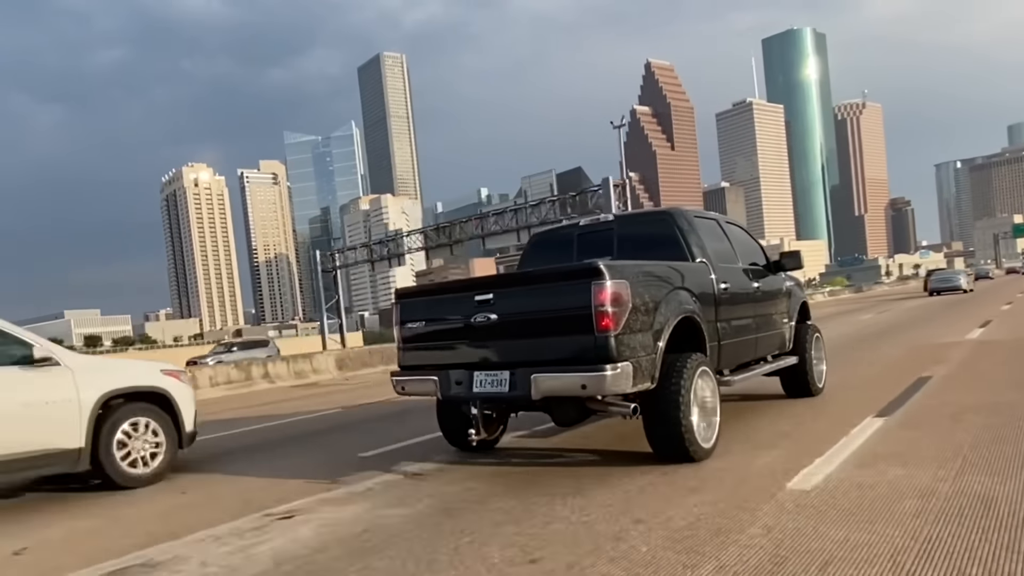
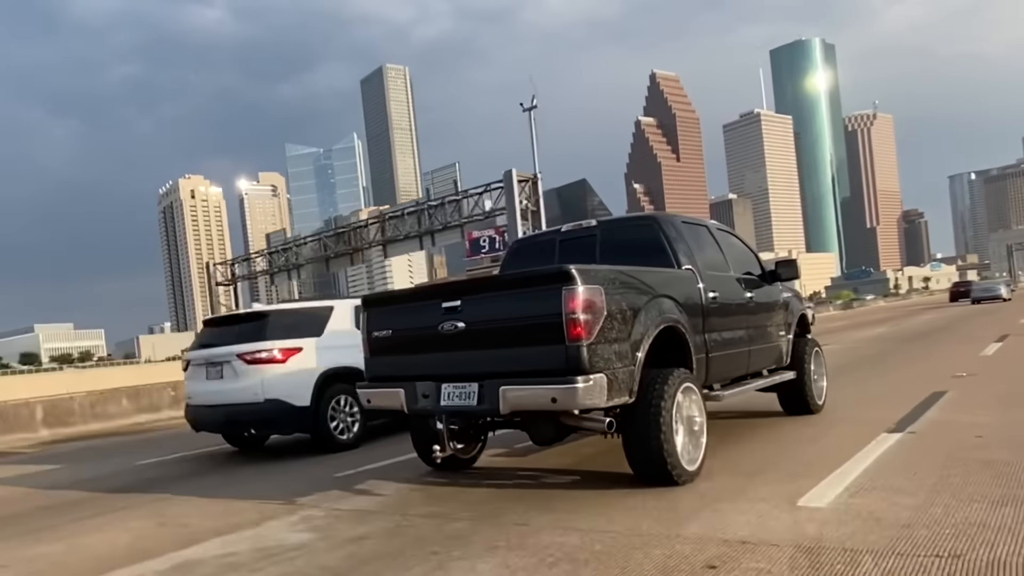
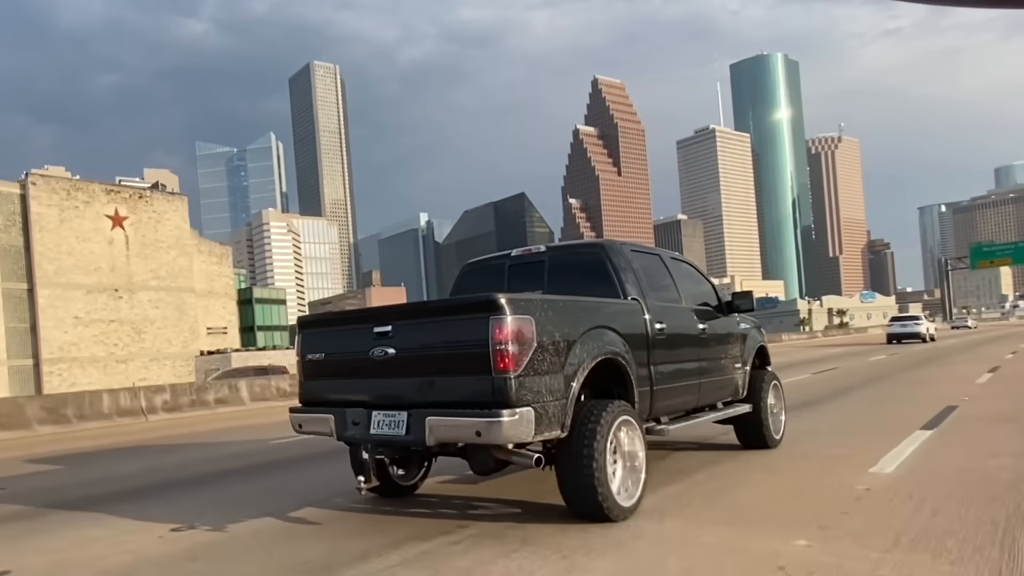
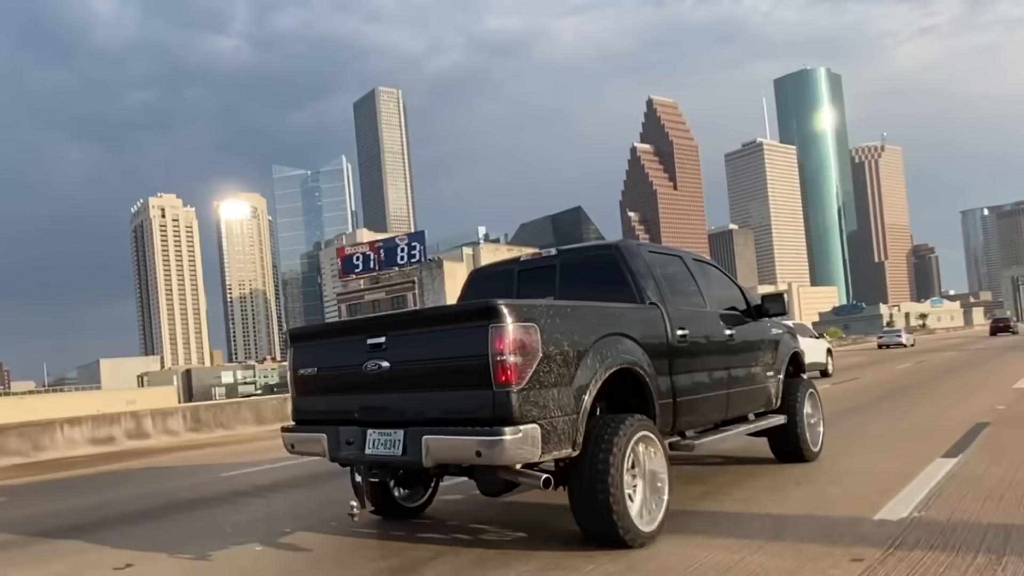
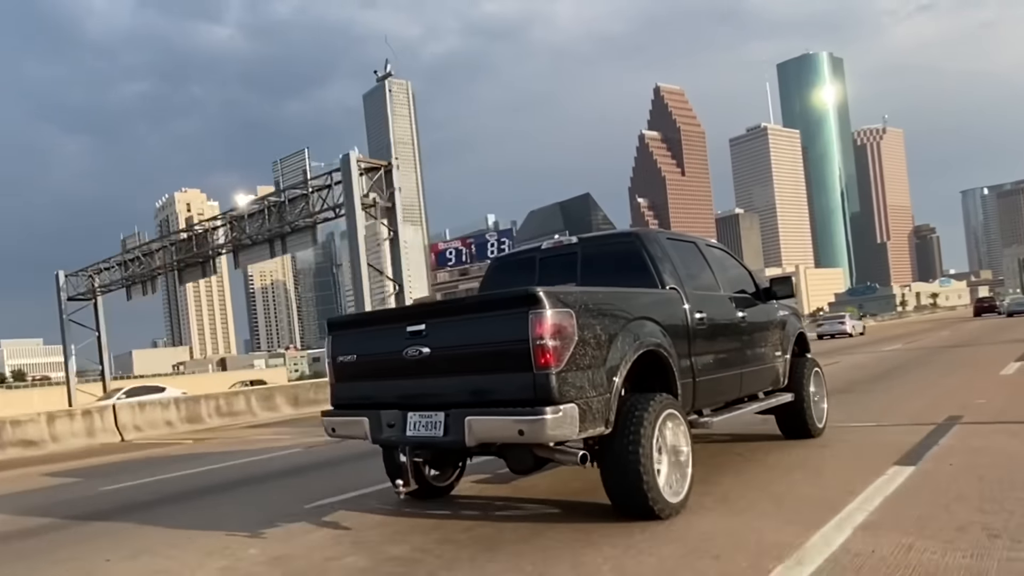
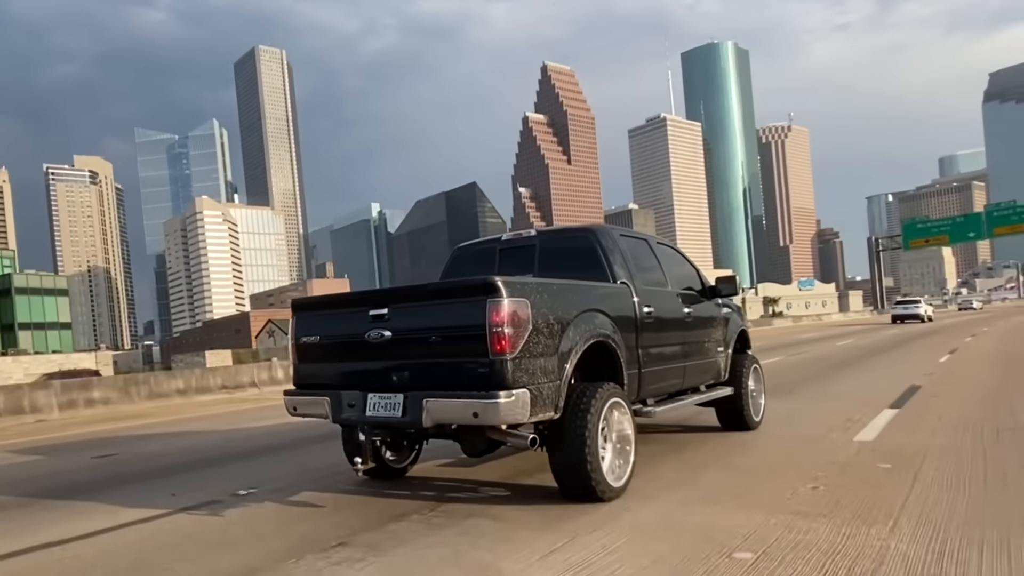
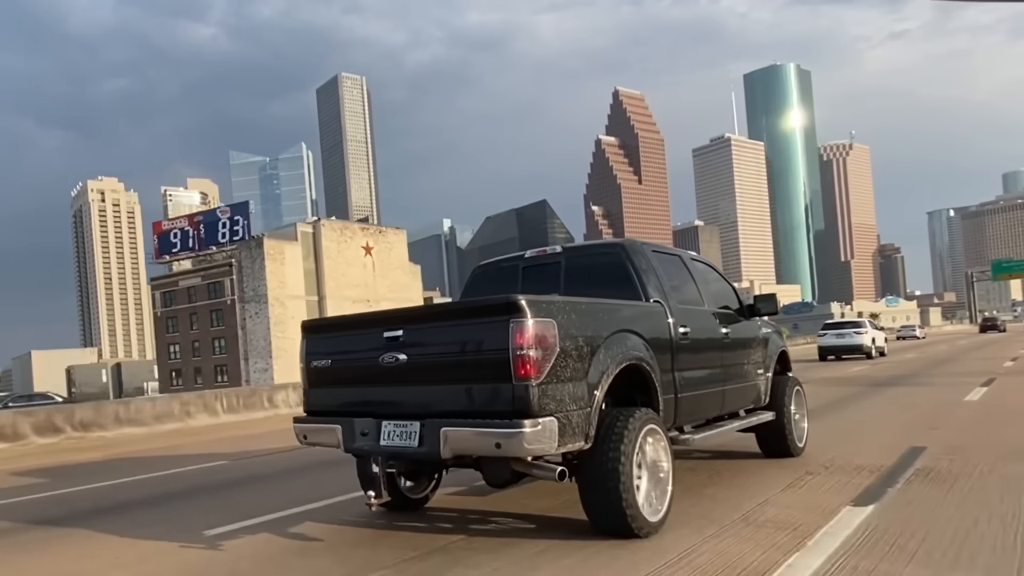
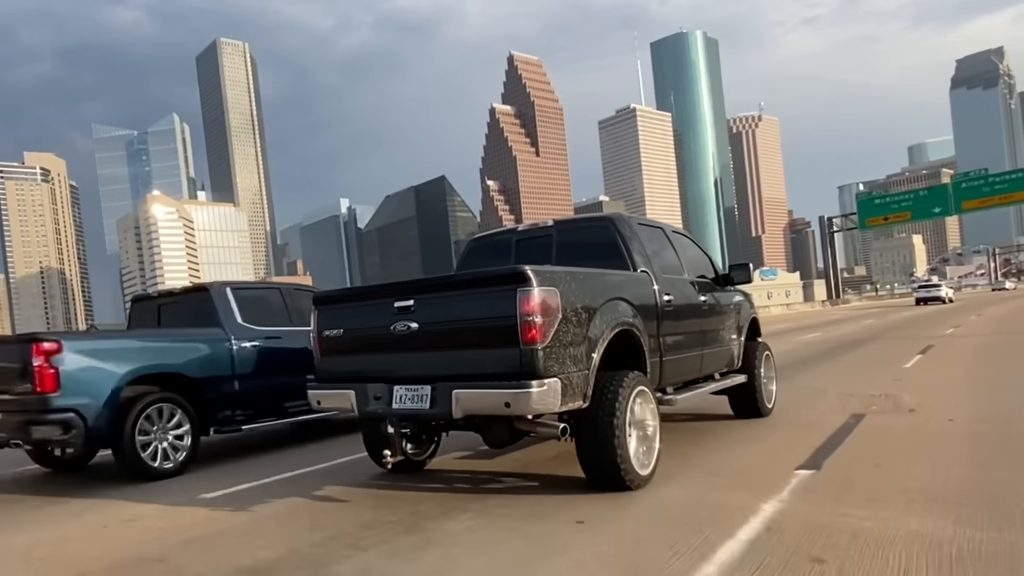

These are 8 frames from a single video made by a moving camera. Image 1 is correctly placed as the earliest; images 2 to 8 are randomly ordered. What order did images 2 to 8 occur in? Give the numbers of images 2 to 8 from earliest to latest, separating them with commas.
2, 5, 4, 7, 3, 6, 8
